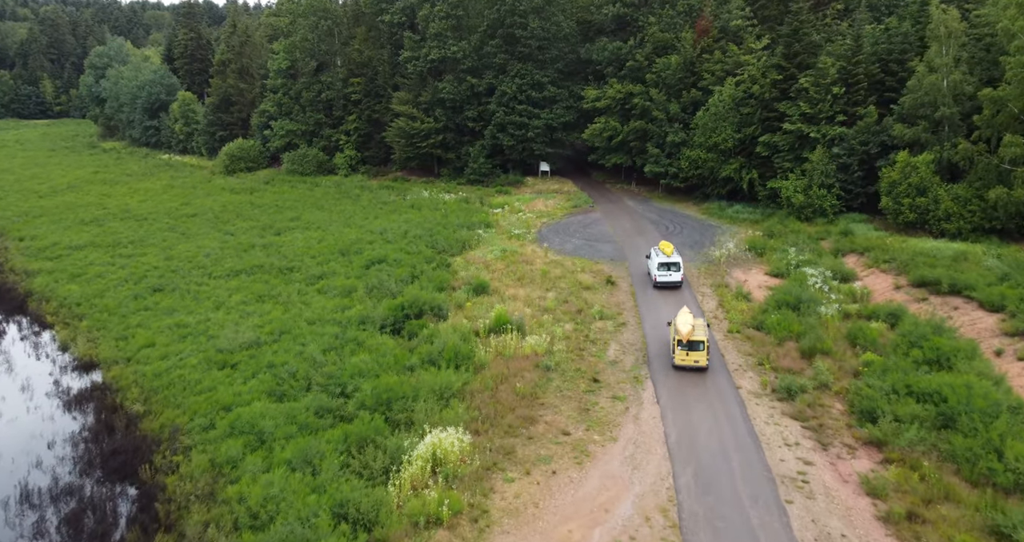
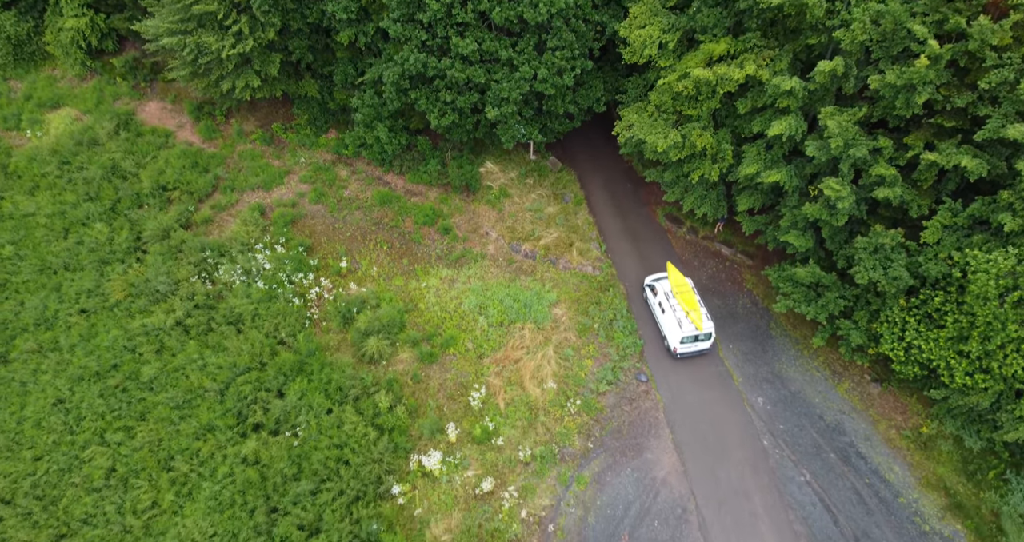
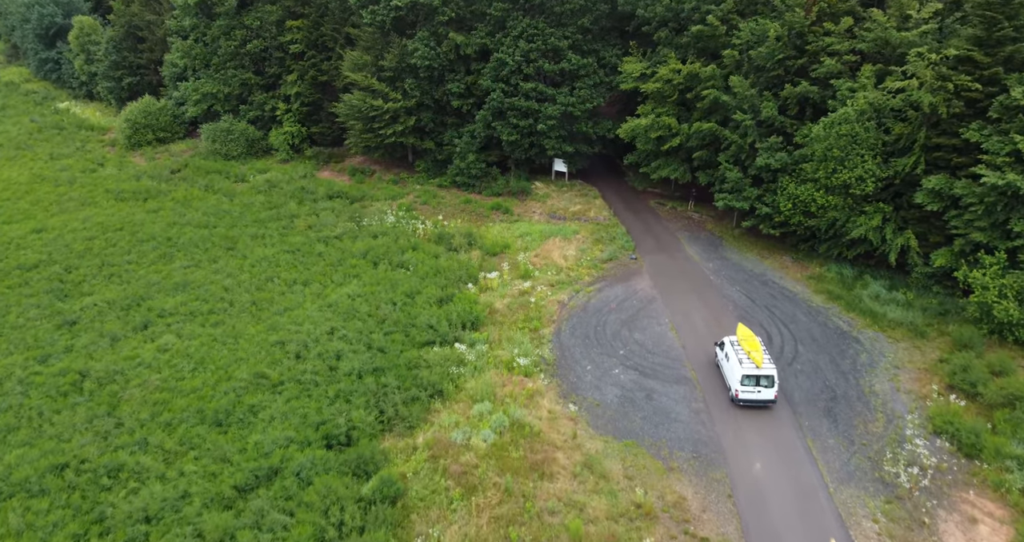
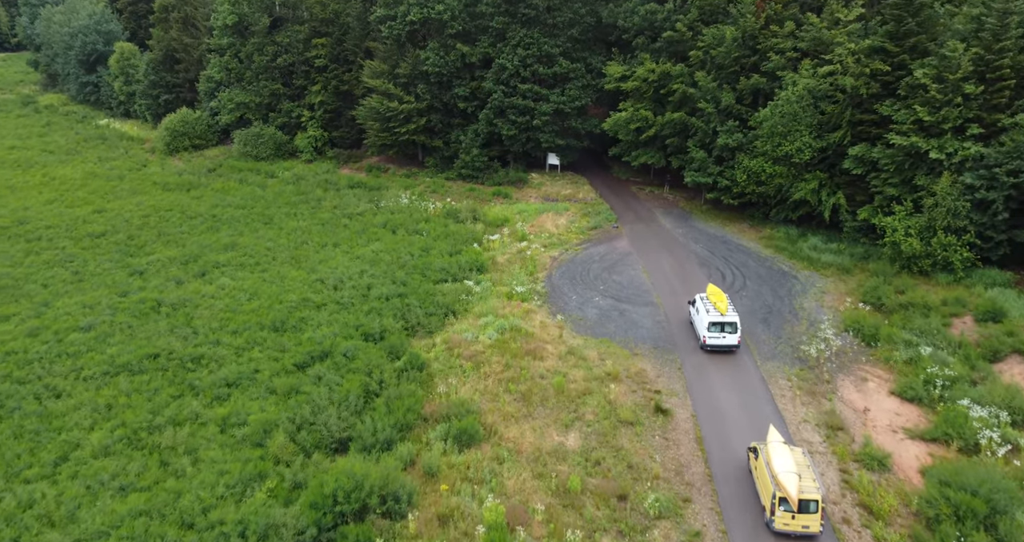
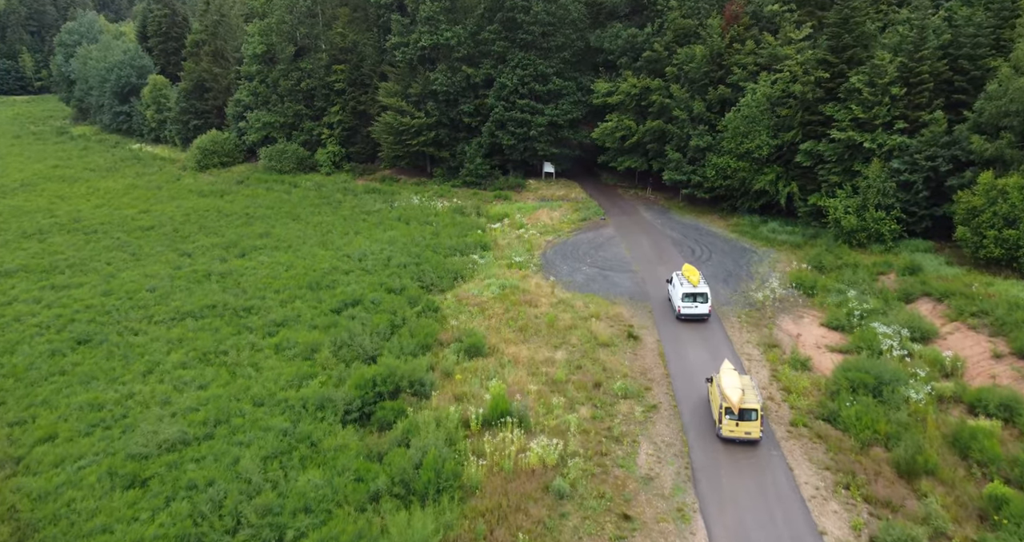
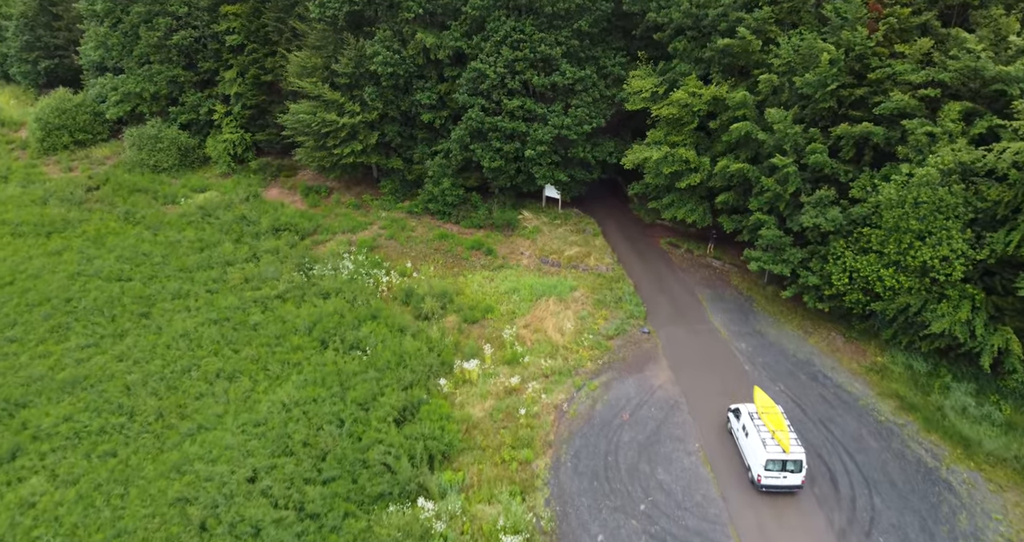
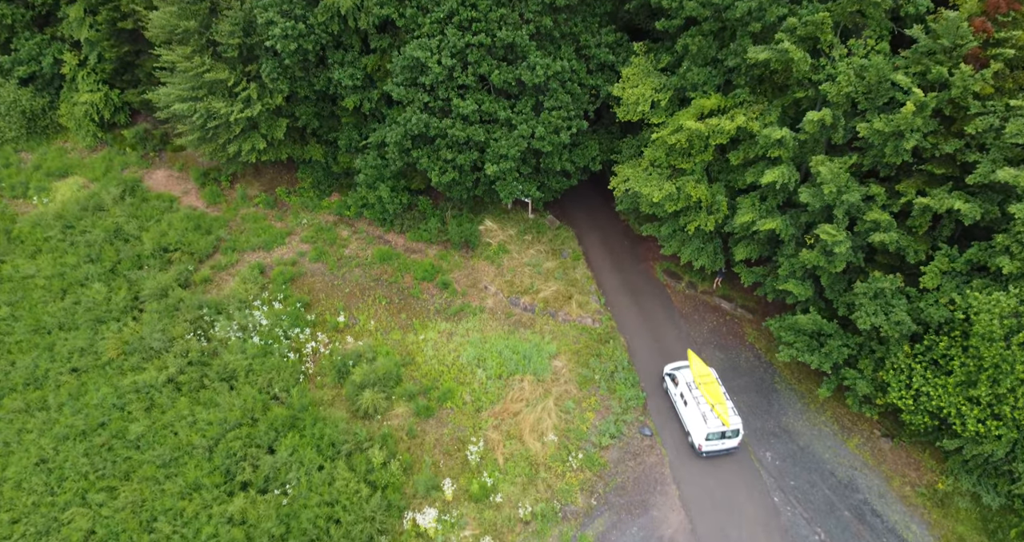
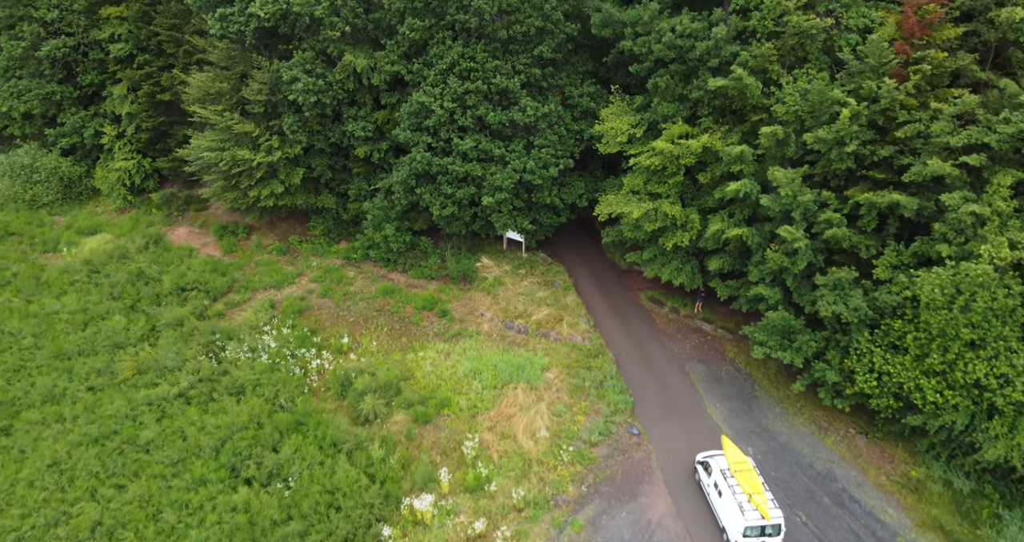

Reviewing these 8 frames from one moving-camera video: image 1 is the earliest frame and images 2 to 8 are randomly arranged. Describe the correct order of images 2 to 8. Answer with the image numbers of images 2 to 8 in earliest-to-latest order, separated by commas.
5, 4, 3, 6, 8, 7, 2
